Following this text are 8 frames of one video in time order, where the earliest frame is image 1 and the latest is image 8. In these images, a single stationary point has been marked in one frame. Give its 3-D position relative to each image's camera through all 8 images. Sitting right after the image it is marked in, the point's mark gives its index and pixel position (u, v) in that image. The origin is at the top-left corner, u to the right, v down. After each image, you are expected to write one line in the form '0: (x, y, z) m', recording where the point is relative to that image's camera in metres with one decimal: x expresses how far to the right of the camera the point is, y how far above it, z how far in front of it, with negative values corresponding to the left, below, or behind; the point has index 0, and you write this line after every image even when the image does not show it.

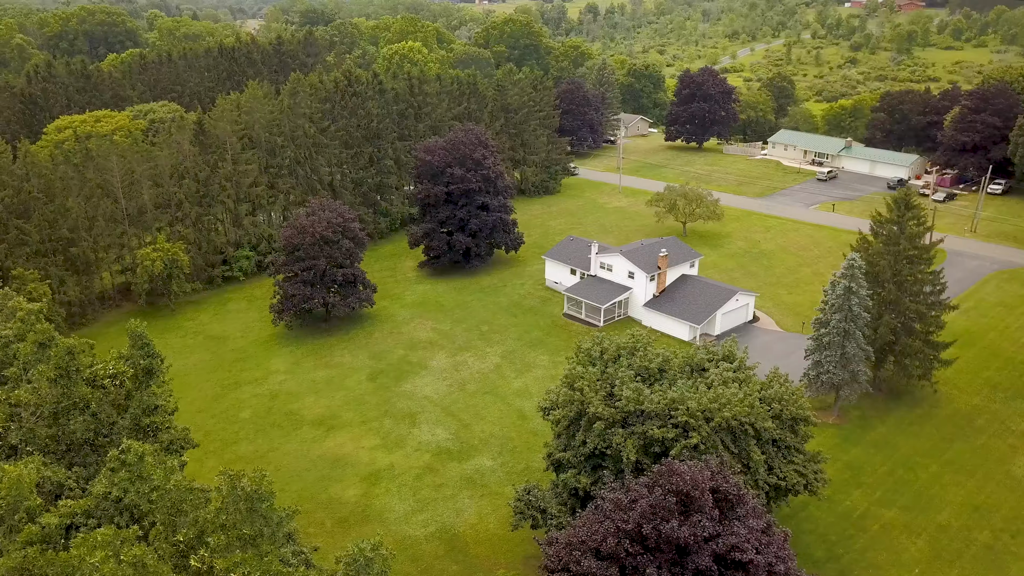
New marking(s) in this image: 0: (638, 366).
0: (+3.5, -2.1, +19.2) m
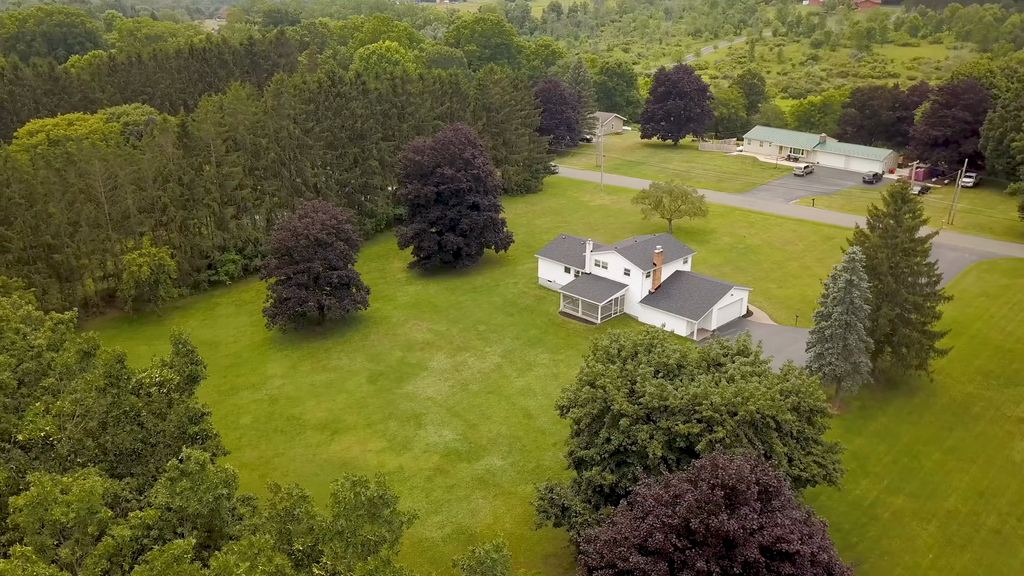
0: (+4.0, -2.0, +19.3) m
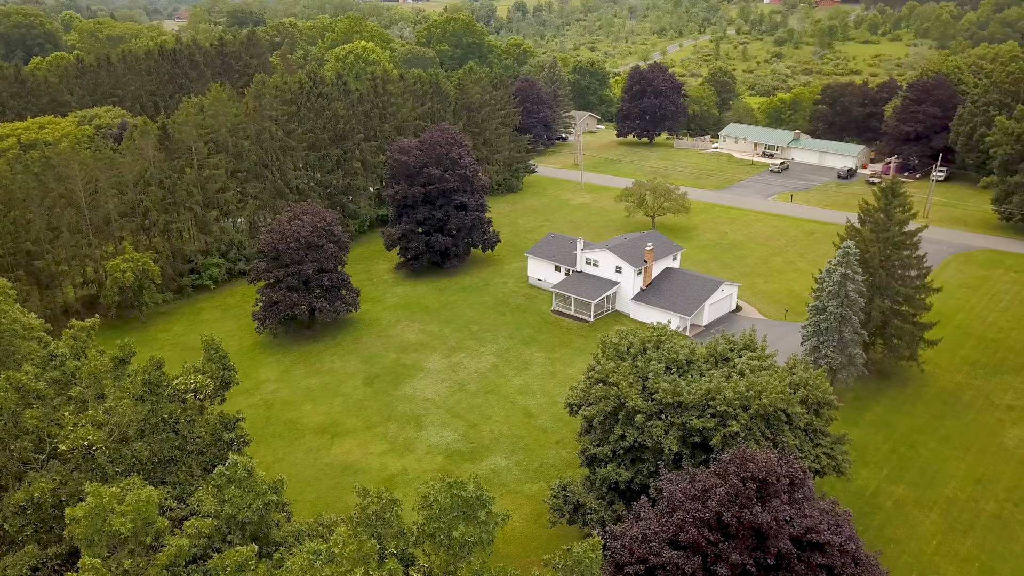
0: (+4.3, -1.9, +19.4) m
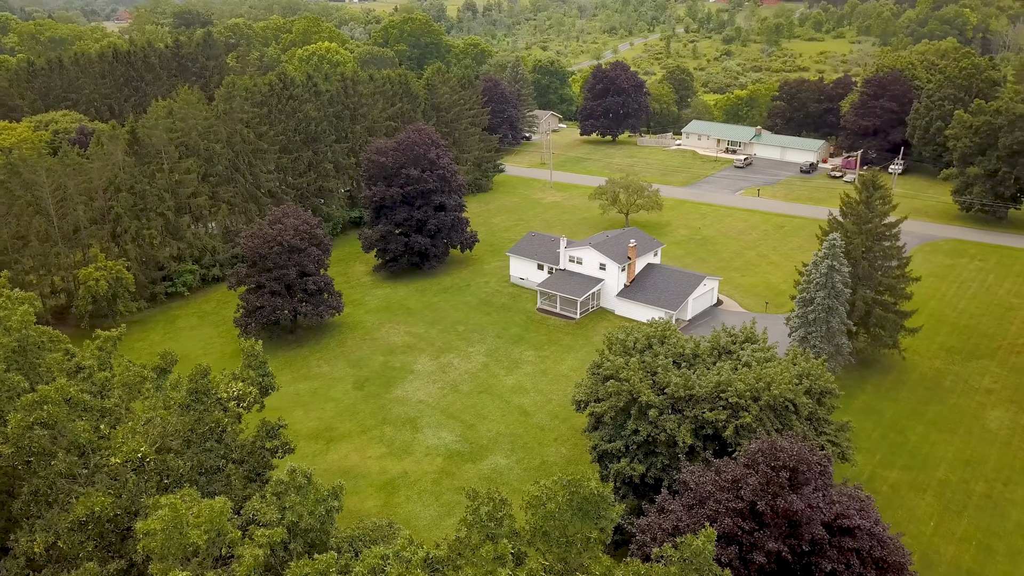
0: (+4.5, -1.8, +19.7) m
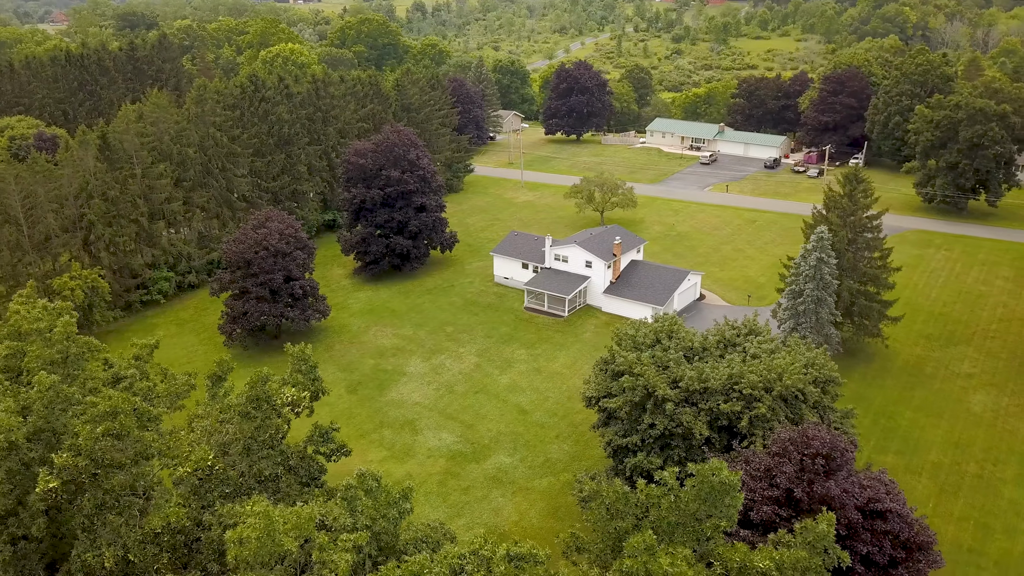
0: (+4.9, -1.7, +20.0) m
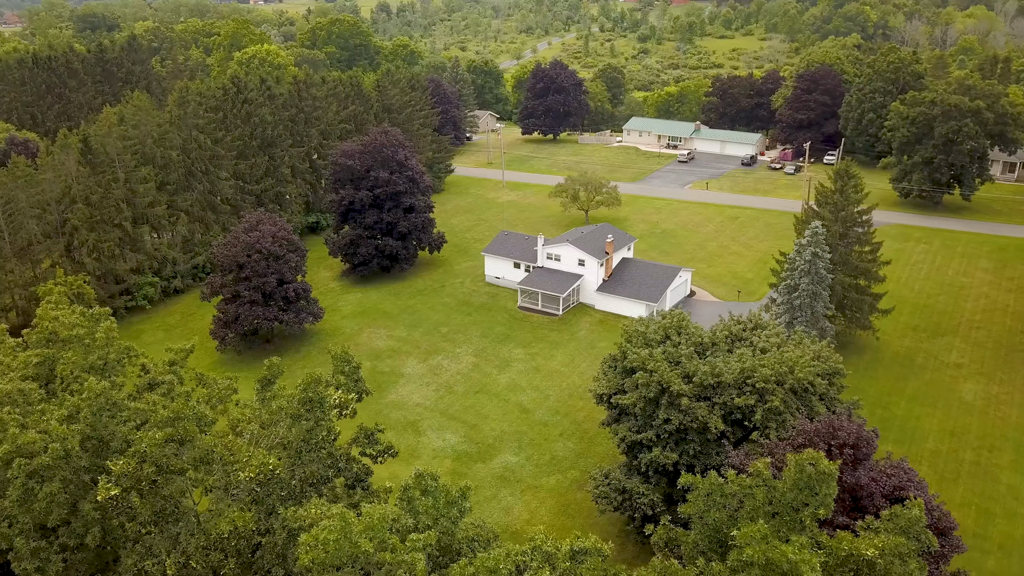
0: (+5.2, -1.6, +20.2) m
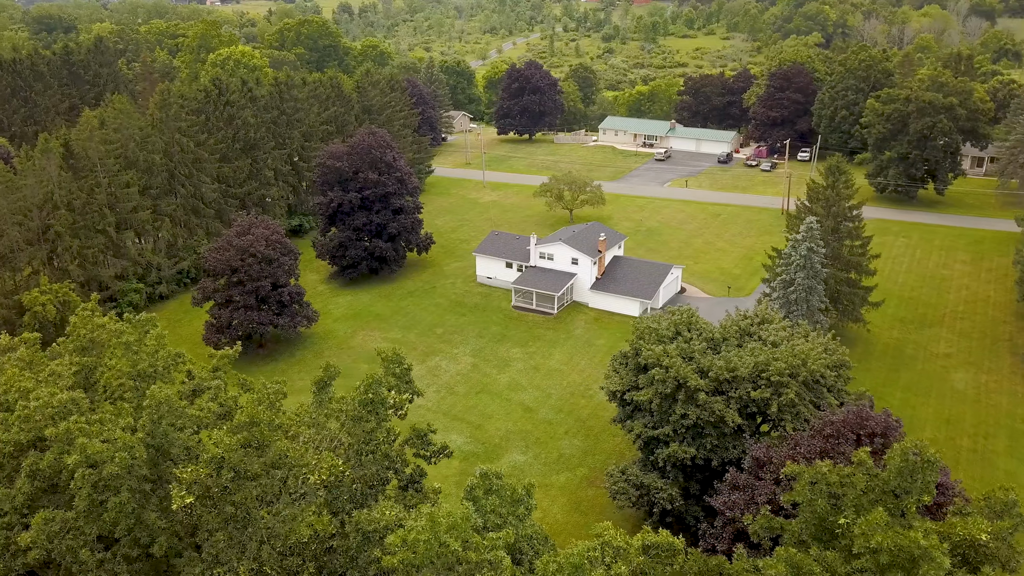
0: (+5.6, -1.4, +20.5) m
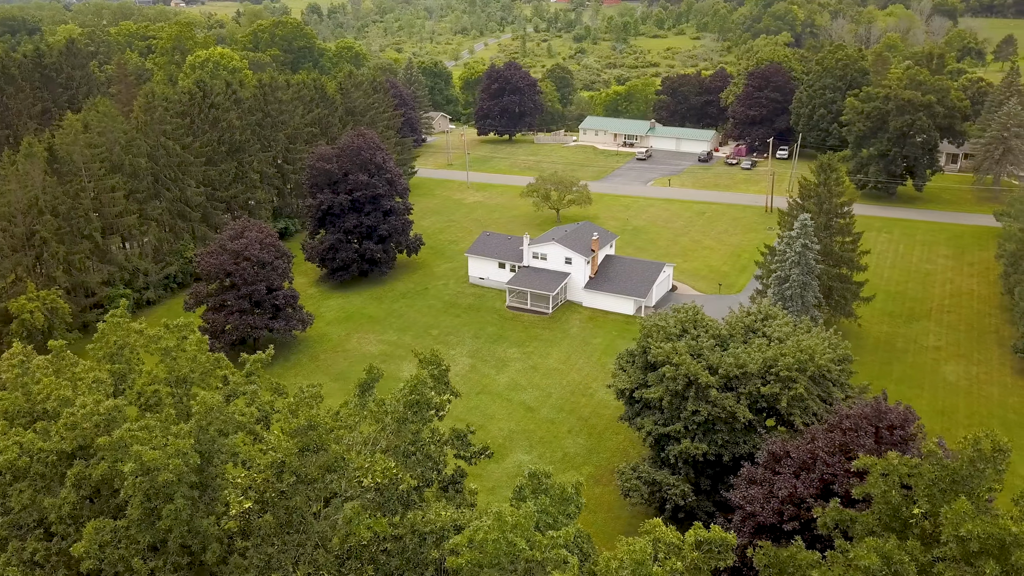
0: (+5.8, -1.4, +20.7) m
